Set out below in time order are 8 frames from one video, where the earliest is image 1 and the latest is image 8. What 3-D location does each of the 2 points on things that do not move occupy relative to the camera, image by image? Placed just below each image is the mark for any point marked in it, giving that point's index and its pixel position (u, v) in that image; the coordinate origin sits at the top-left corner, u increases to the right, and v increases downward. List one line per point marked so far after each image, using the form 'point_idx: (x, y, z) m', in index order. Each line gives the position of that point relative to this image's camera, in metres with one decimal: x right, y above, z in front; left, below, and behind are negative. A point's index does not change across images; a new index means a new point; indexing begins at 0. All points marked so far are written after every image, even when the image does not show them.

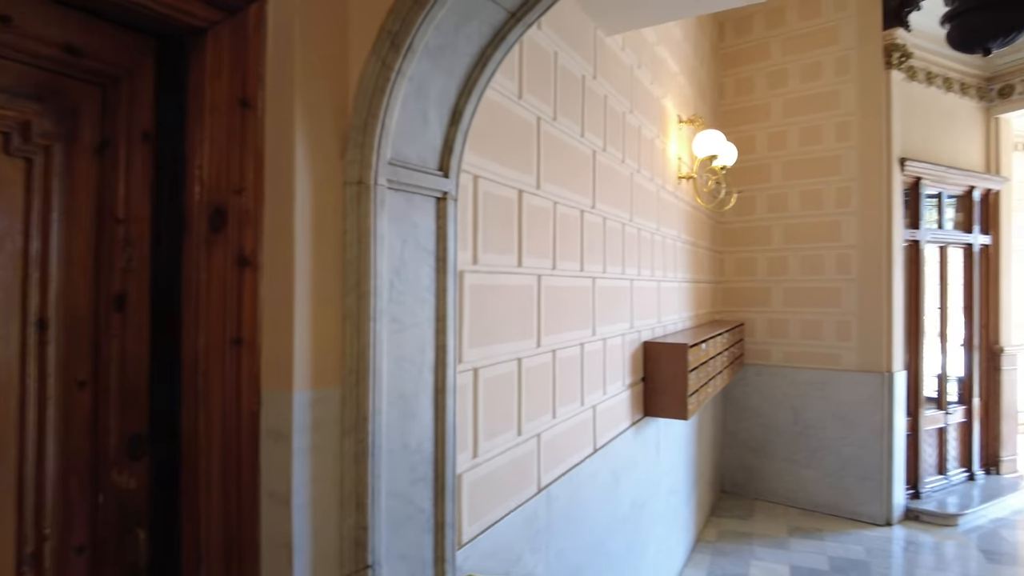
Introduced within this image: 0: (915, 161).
0: (+2.2, +0.7, +3.6) m
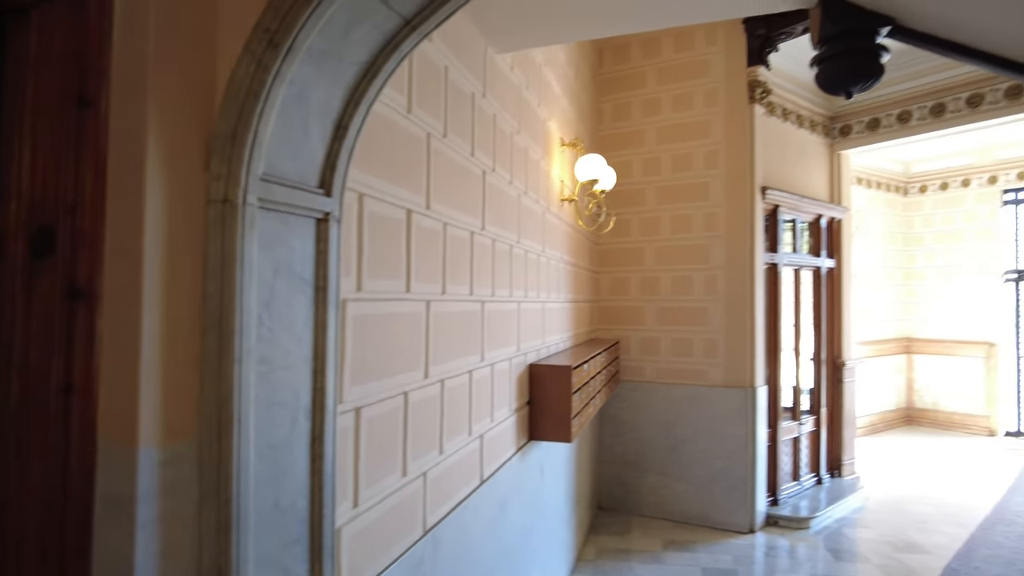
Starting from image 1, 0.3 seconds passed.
0: (+1.5, +0.6, +3.9) m
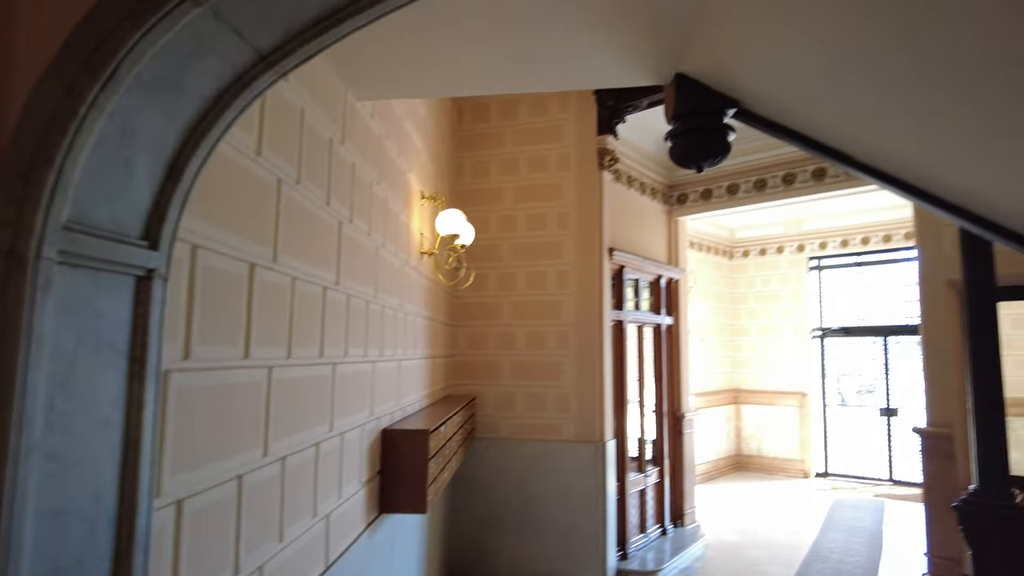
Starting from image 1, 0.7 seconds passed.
0: (+0.7, +0.2, +4.1) m
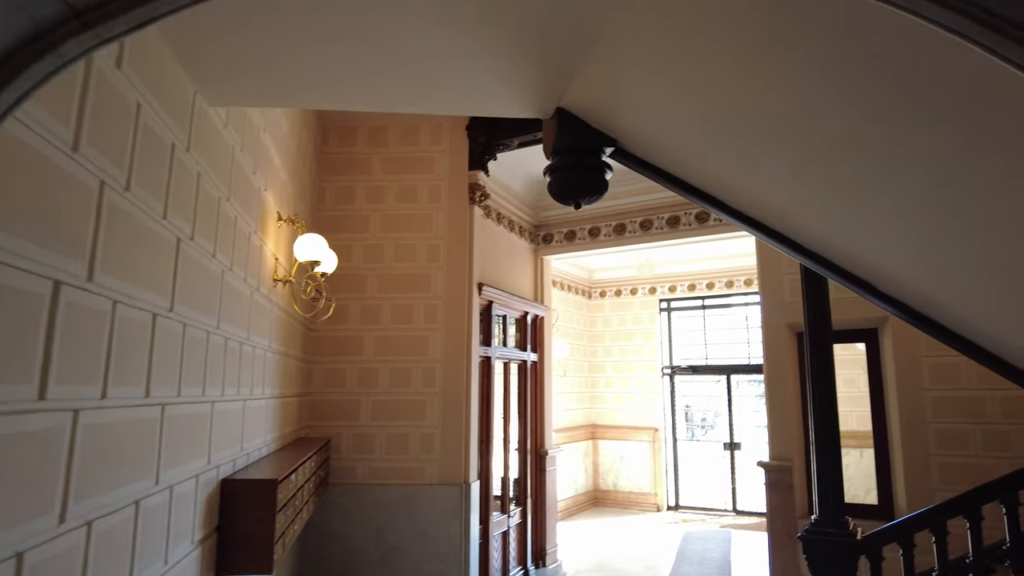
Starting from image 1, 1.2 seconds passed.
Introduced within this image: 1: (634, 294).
0: (-0.1, 0.0, +4.0) m
1: (+1.4, -0.1, +7.7) m
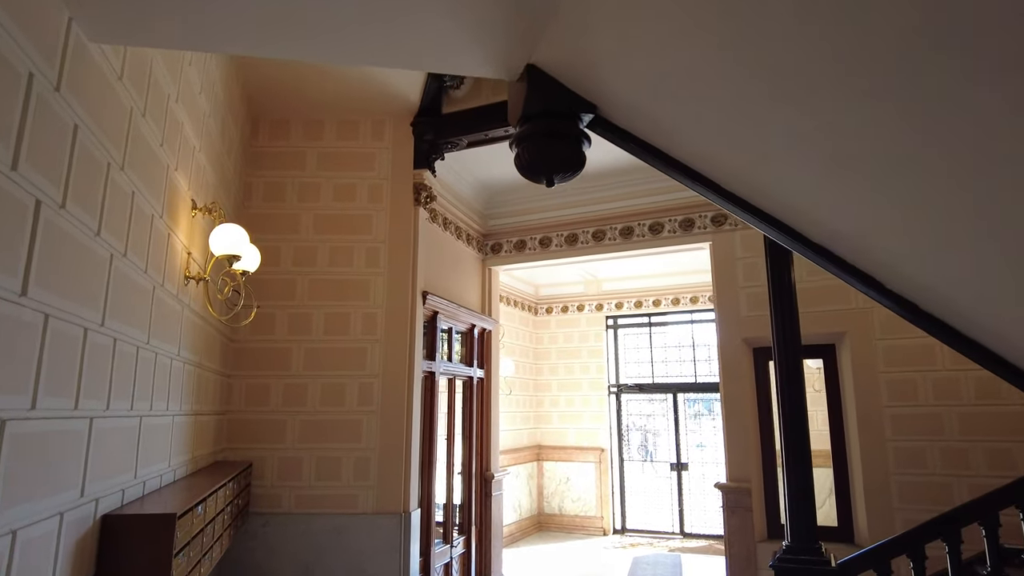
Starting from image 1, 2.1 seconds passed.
0: (-0.5, 0.0, +3.7) m
1: (+0.8, -0.3, +7.5) m
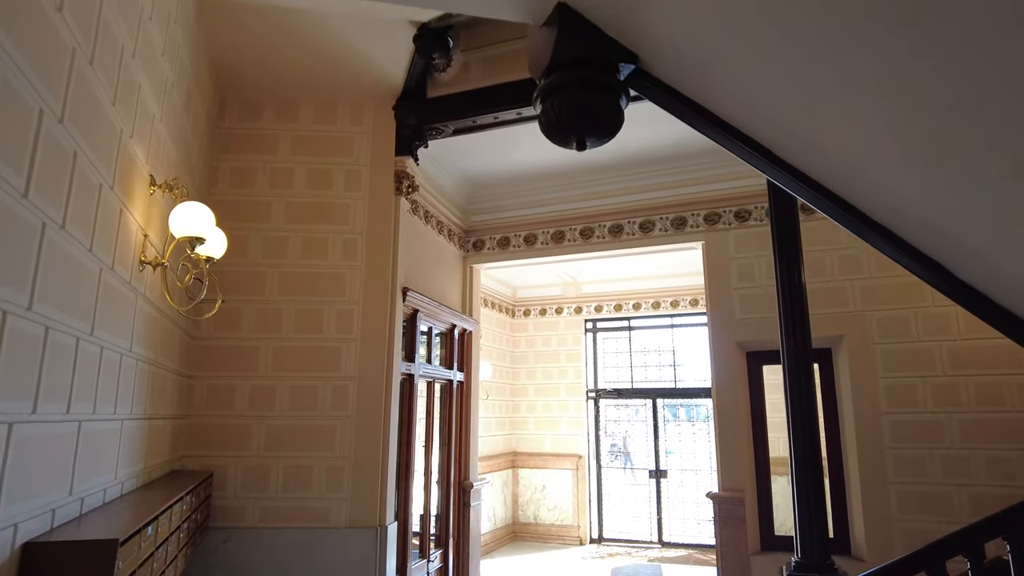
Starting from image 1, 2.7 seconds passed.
0: (-0.5, 0.0, +3.5) m
1: (+0.5, -0.3, +7.3) m
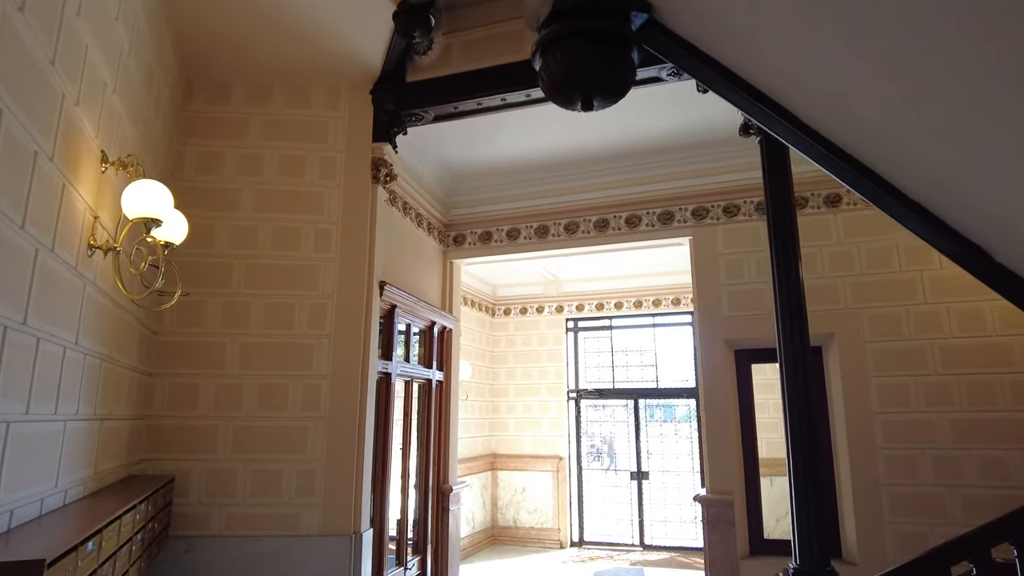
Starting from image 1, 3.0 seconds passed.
0: (-0.6, 0.0, +3.3) m
1: (+0.3, -0.3, +7.2) m
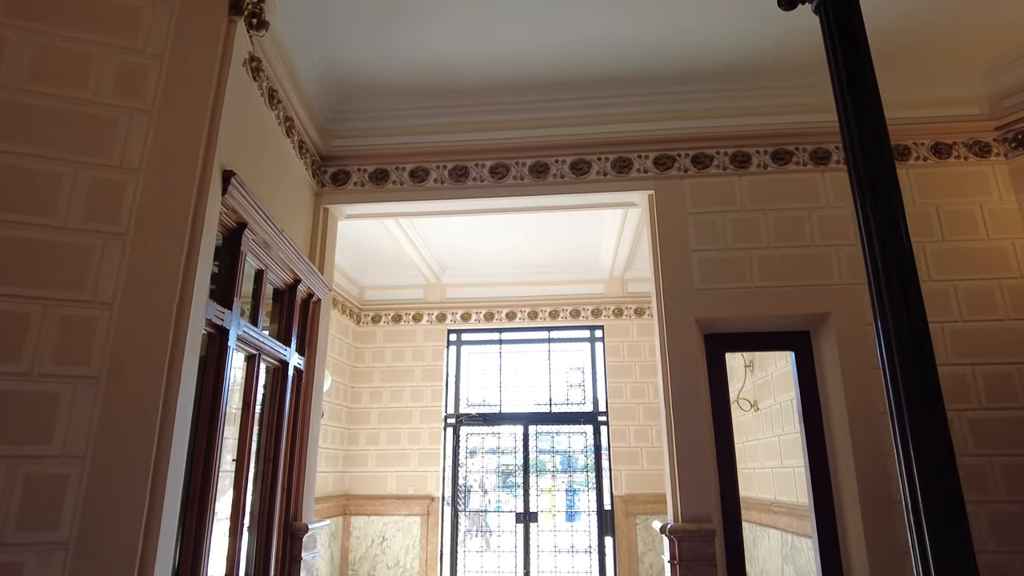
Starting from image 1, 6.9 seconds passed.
0: (-0.9, +0.3, +2.1) m
1: (-0.9, -0.3, +6.0) m
